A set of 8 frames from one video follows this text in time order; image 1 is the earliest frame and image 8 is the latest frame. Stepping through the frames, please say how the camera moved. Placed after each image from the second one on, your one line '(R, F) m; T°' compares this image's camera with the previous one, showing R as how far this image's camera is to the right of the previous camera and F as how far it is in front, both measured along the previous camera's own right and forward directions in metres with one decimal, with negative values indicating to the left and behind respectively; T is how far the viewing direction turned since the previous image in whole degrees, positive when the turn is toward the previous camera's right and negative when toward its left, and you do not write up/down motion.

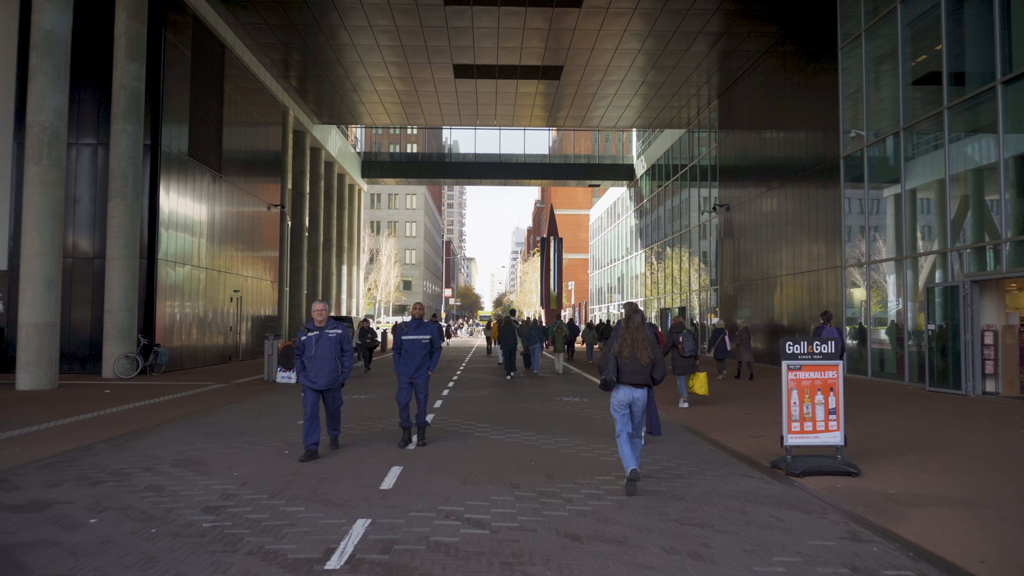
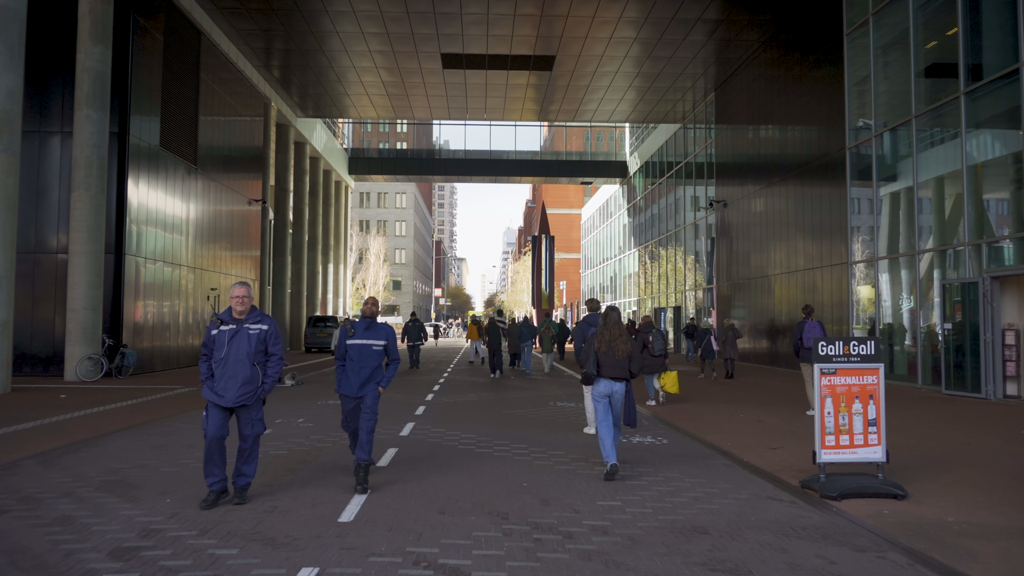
(0.0, +1.1) m; +1°
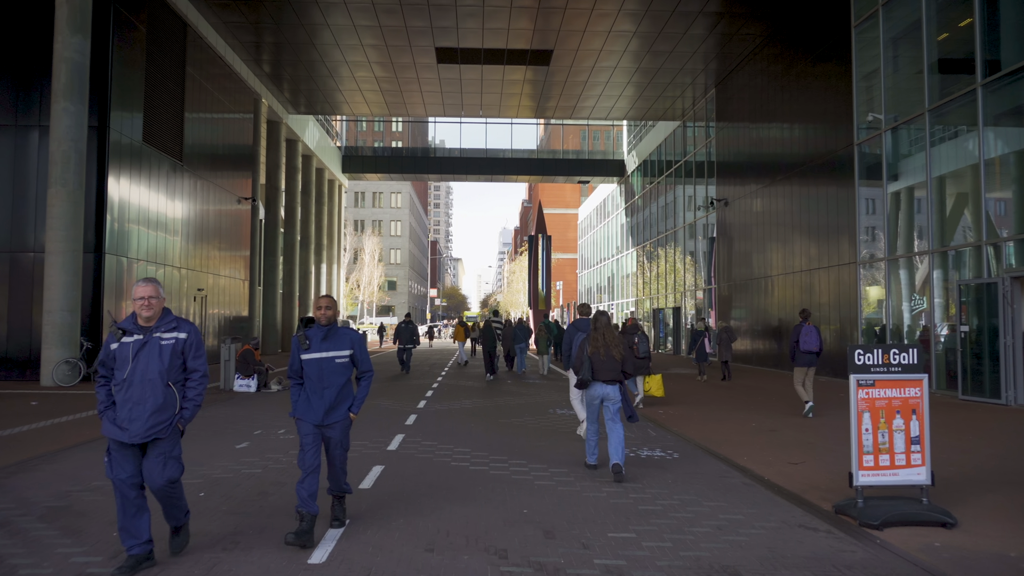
(0.0, +0.7) m; 0°
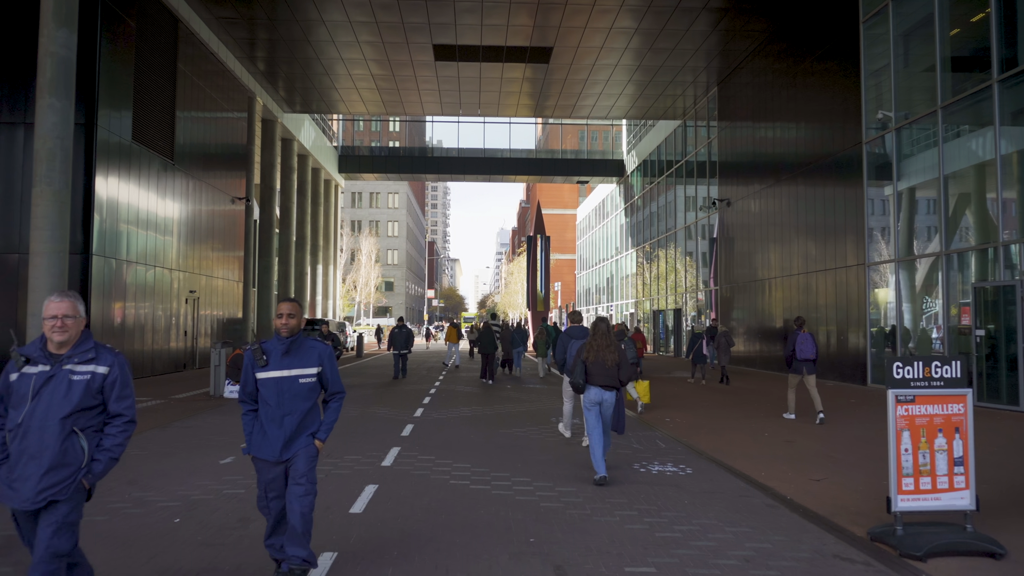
(-0.1, +0.5) m; 0°
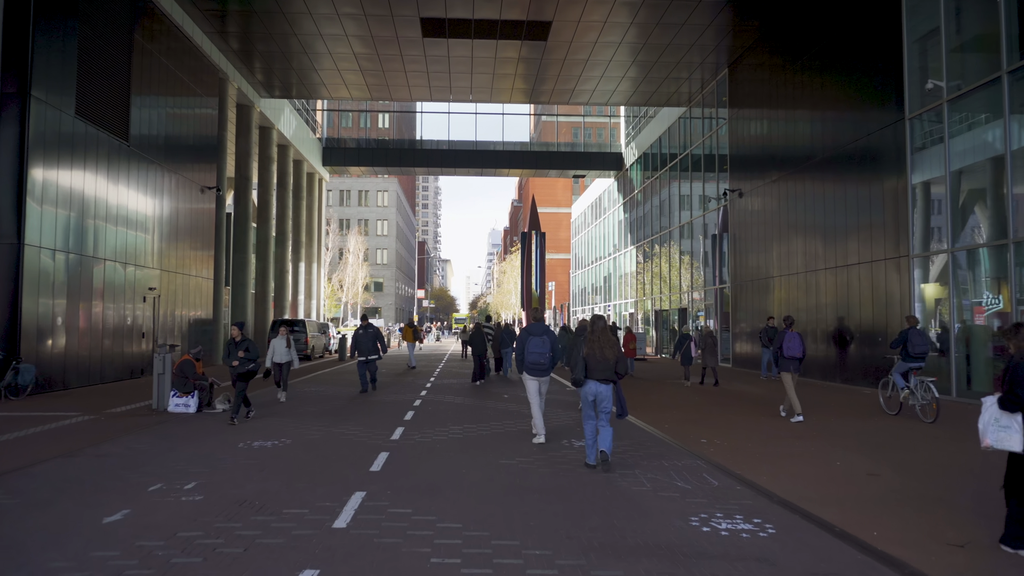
(-0.1, +2.2) m; +1°
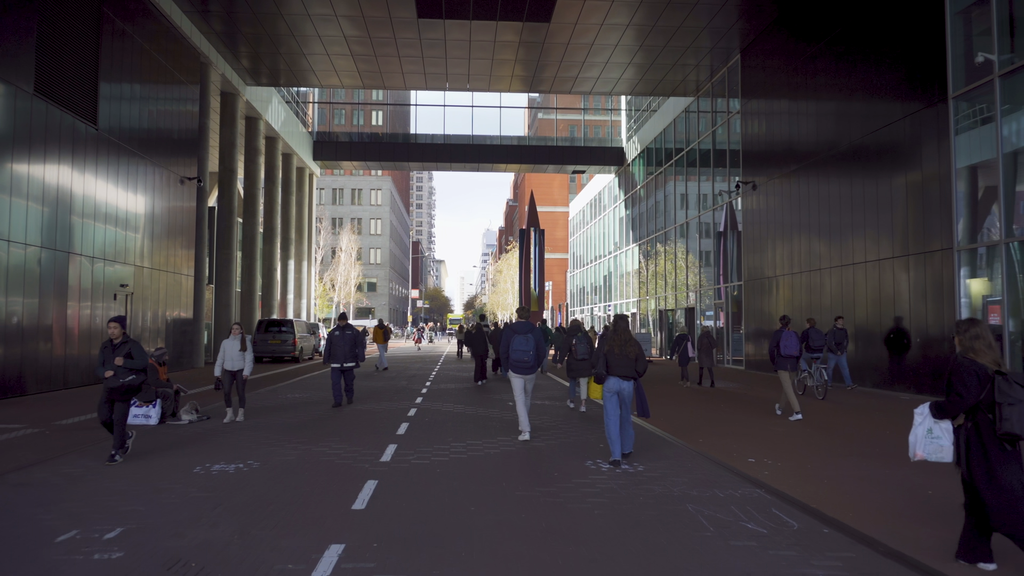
(-0.2, +1.5) m; 0°
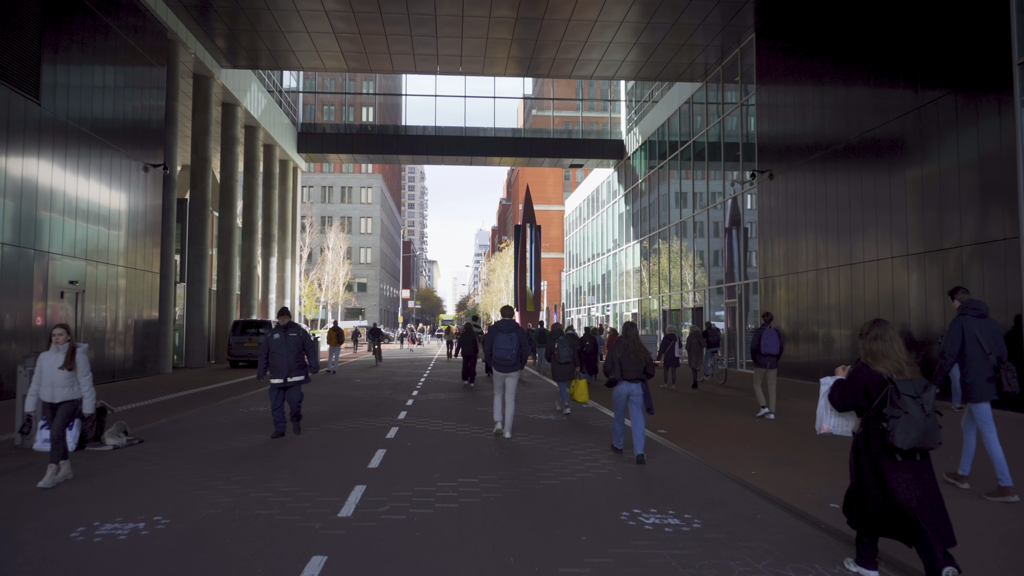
(-0.1, +2.0) m; +1°
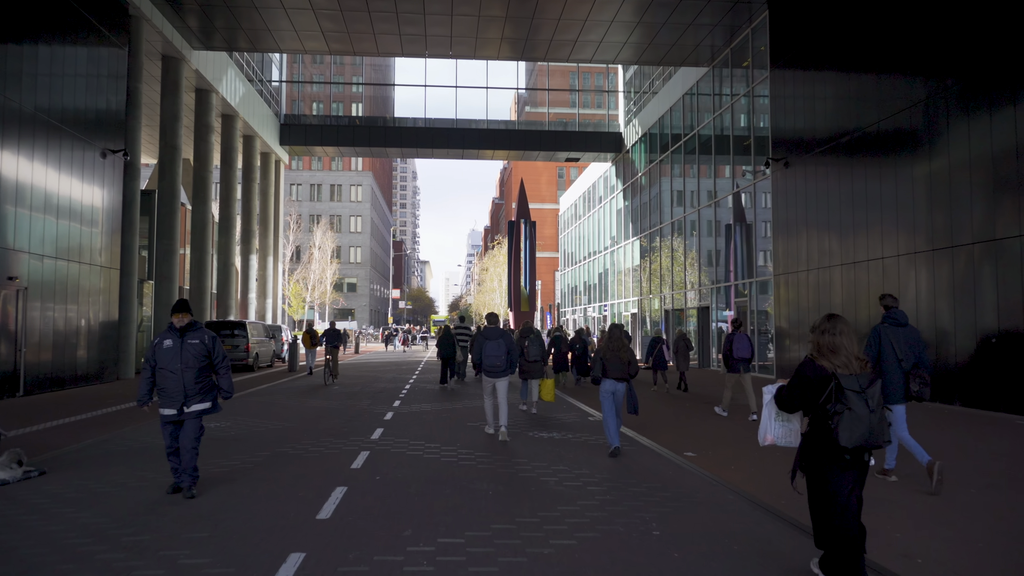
(0.0, +1.8) m; +1°
